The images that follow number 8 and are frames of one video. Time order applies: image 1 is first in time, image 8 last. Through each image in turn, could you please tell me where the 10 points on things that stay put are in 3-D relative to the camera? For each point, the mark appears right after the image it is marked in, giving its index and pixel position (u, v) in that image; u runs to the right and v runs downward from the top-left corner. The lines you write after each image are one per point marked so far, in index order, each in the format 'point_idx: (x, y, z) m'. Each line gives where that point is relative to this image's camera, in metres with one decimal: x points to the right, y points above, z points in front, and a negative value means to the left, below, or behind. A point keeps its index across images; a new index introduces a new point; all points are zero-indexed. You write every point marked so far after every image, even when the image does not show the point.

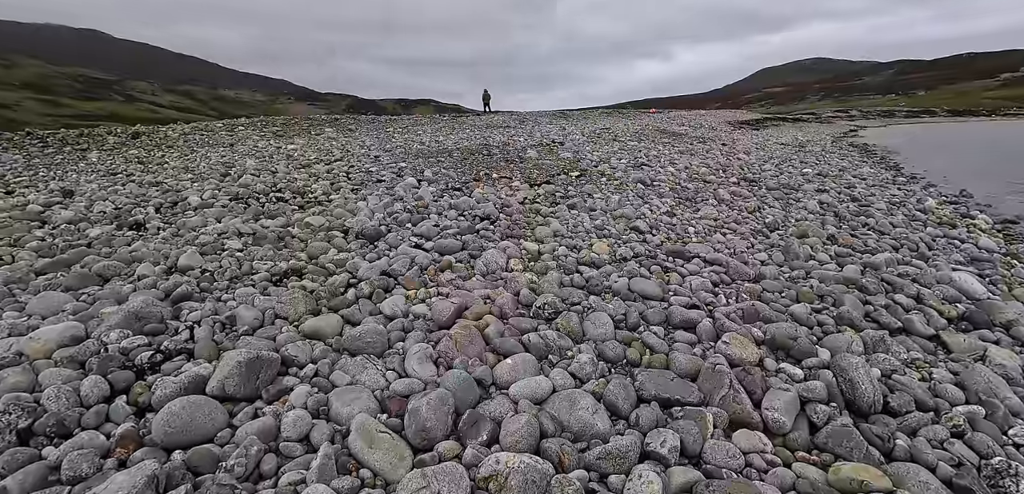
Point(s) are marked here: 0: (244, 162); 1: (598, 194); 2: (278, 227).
0: (-7.0, +2.2, +11.2) m
1: (+2.0, +1.3, +10.2) m
2: (-3.7, +0.3, +6.8) m
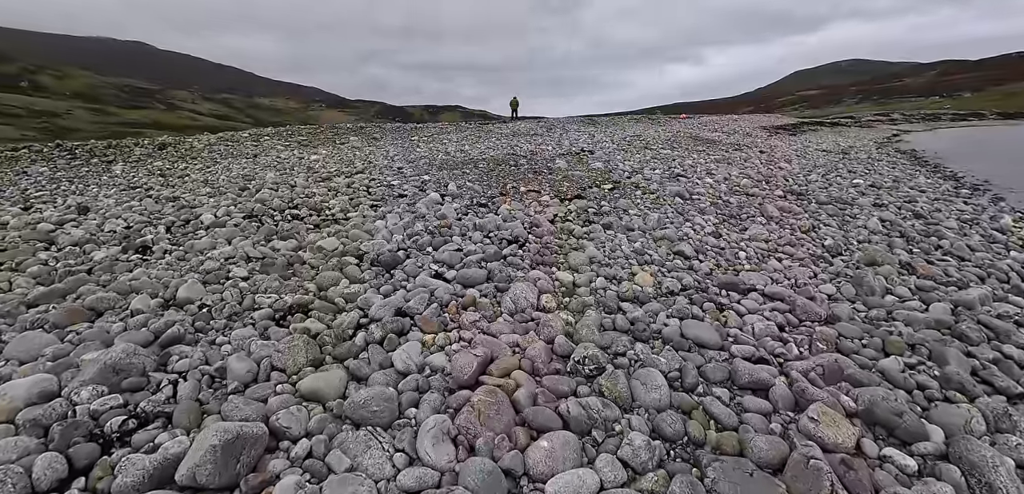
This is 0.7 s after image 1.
0: (-6.3, +1.9, +10.9) m
1: (+2.7, +0.8, +9.4) m
2: (-3.3, 0.0, +6.3) m
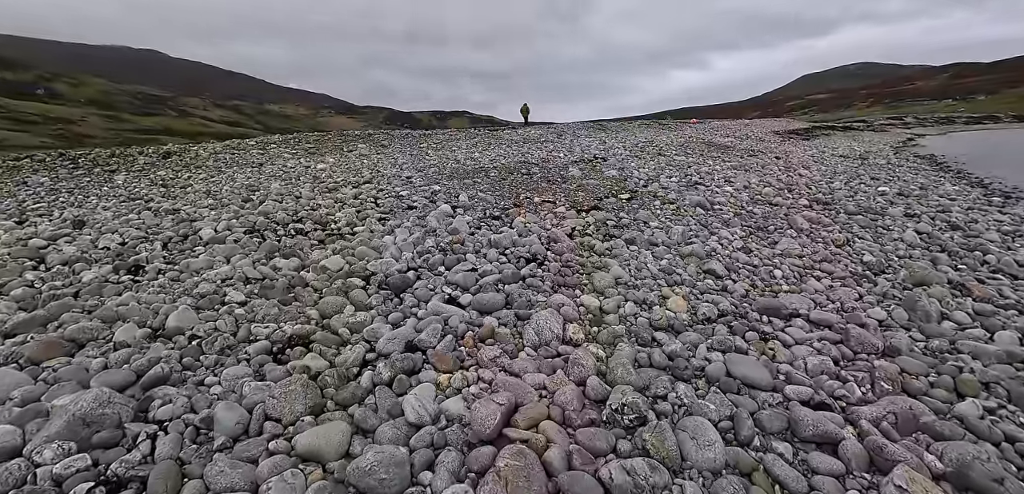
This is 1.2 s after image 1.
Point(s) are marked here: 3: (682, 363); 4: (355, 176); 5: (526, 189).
0: (-6.0, +1.5, +10.6) m
1: (+3.0, +0.5, +8.9) m
2: (-3.0, -0.3, +5.8) m
3: (+1.6, -1.1, +4.1) m
4: (-4.1, +1.9, +11.3) m
5: (+0.3, +1.5, +10.9) m
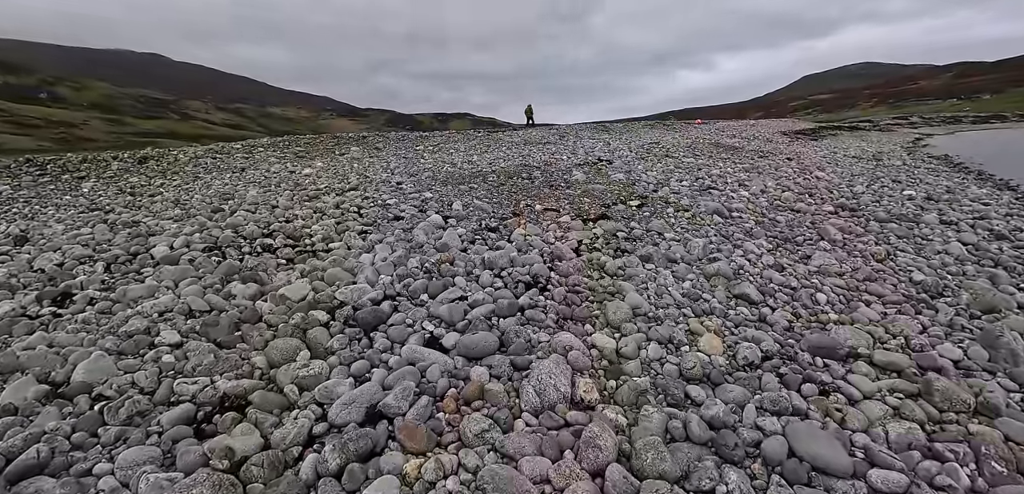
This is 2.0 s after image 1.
0: (-6.0, +1.2, +9.7) m
1: (+2.9, +0.2, +7.9) m
2: (-3.0, -0.6, +4.9) m
3: (+1.6, -1.4, +3.1) m
4: (-4.1, +1.6, +10.4) m
5: (+0.3, +1.2, +10.0) m
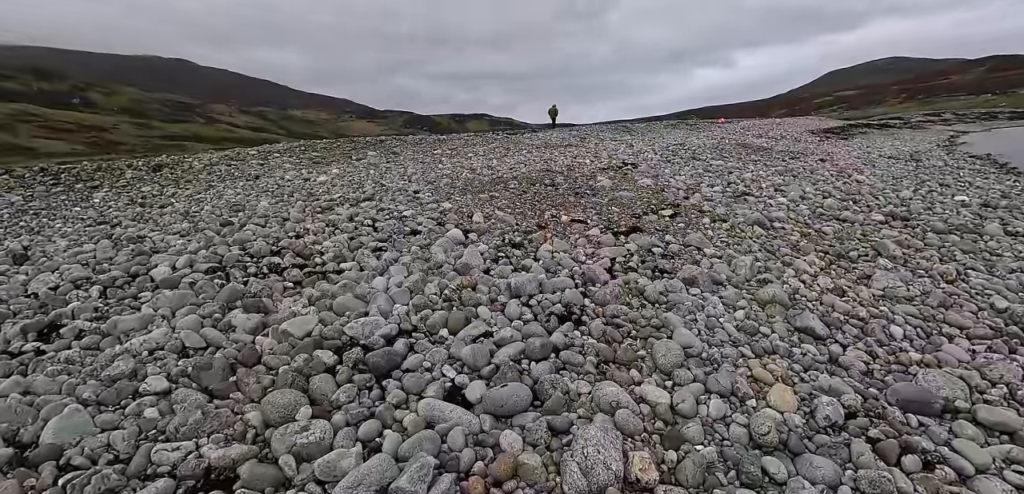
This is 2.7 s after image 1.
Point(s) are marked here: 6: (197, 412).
0: (-5.5, +0.9, +9.3) m
1: (+3.3, -0.1, +7.2) m
2: (-2.7, -0.9, +4.4) m
3: (+1.8, -1.7, +2.4) m
4: (-3.6, +1.3, +10.0) m
5: (+0.8, +0.9, +9.3) m
6: (-2.4, -1.3, +3.3) m
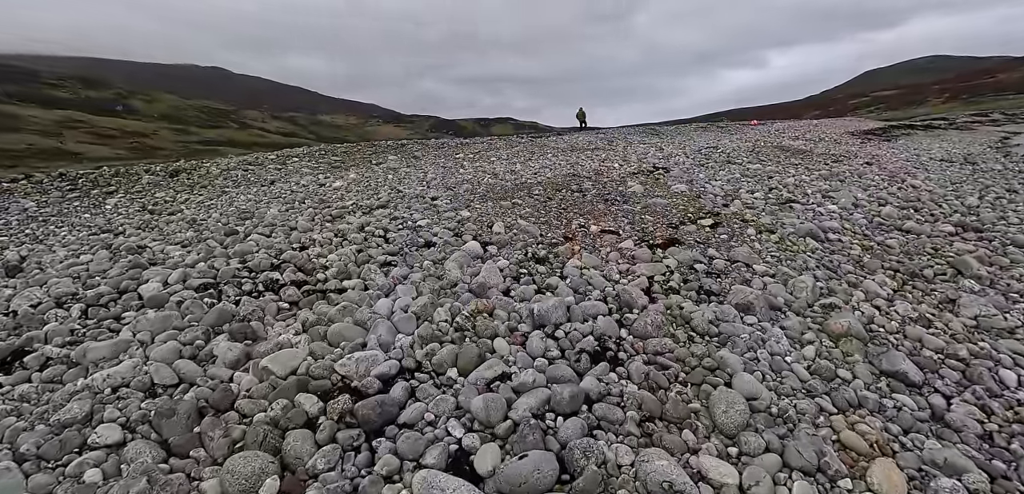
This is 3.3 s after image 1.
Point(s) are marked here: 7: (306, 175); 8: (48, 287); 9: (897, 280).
0: (-5.0, +0.8, +8.8) m
1: (+3.7, -0.3, +6.3) m
2: (-2.5, -1.1, +3.8) m
3: (+1.9, -1.9, +1.6) m
4: (-3.1, +1.1, +9.4) m
5: (+1.3, +0.7, +8.6) m
6: (-2.3, -1.4, +2.7) m
7: (-6.1, +2.1, +12.6) m
8: (-5.9, -0.5, +5.5) m
9: (+5.8, -0.5, +6.4) m
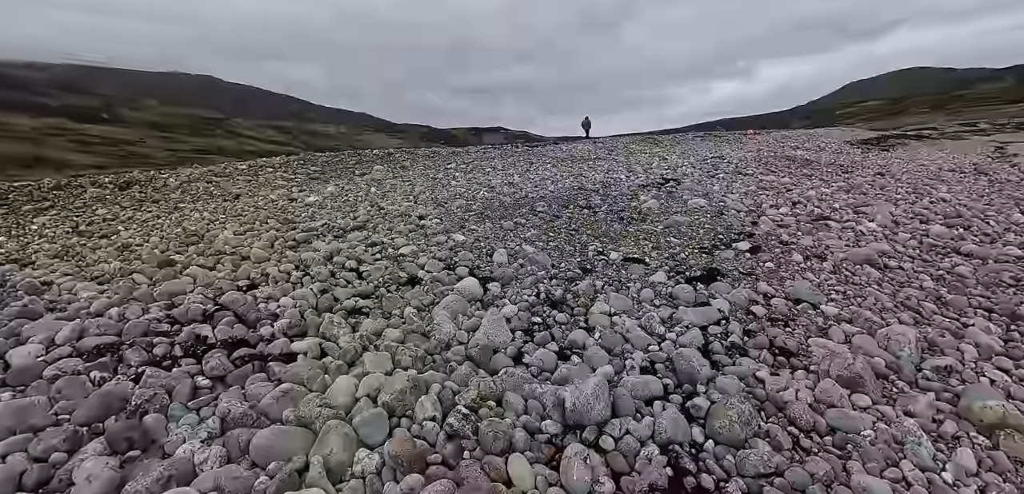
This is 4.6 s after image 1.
0: (-5.0, +0.2, +7.3) m
1: (+3.8, -0.8, +5.0) m
2: (-2.4, -1.5, +2.4) m
3: (+2.1, -2.2, +0.2) m
4: (-3.1, +0.6, +8.0) m
5: (+1.3, +0.2, +7.2) m
6: (-2.1, -1.8, +1.2) m
7: (-6.1, +1.5, +11.1) m
8: (-5.8, -1.0, +4.0) m
9: (+5.8, -0.9, +5.1) m
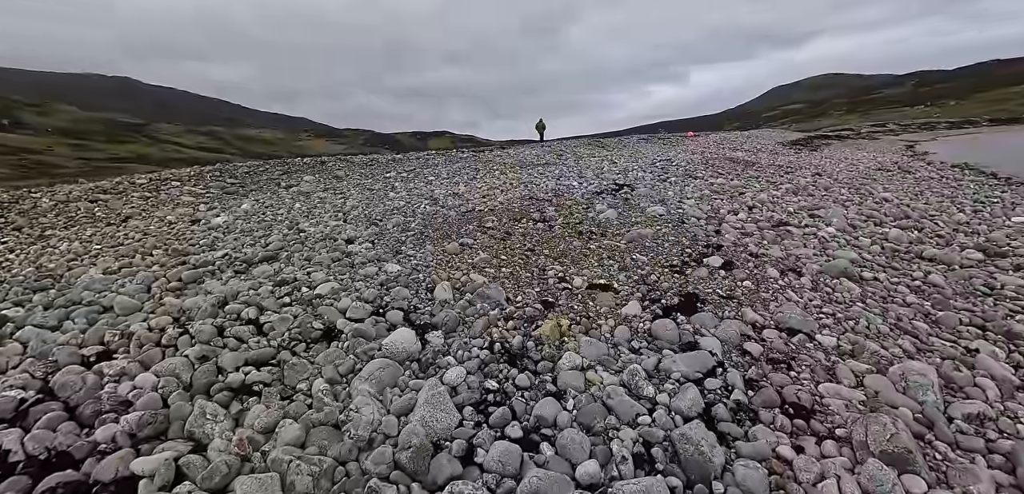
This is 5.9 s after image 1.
0: (-5.7, -0.3, +5.7) m
1: (+3.3, -1.0, +4.3) m
2: (-2.5, -1.9, +1.1) m
3: (+2.2, -2.4, -0.6) m
4: (-3.9, +0.1, +6.6) m
5: (+0.6, -0.2, +6.3) m
6: (-2.1, -2.2, 0.0) m
7: (-7.3, +0.9, +9.4) m
8: (-6.1, -1.5, +2.3) m
9: (+5.3, -1.1, +4.7) m
